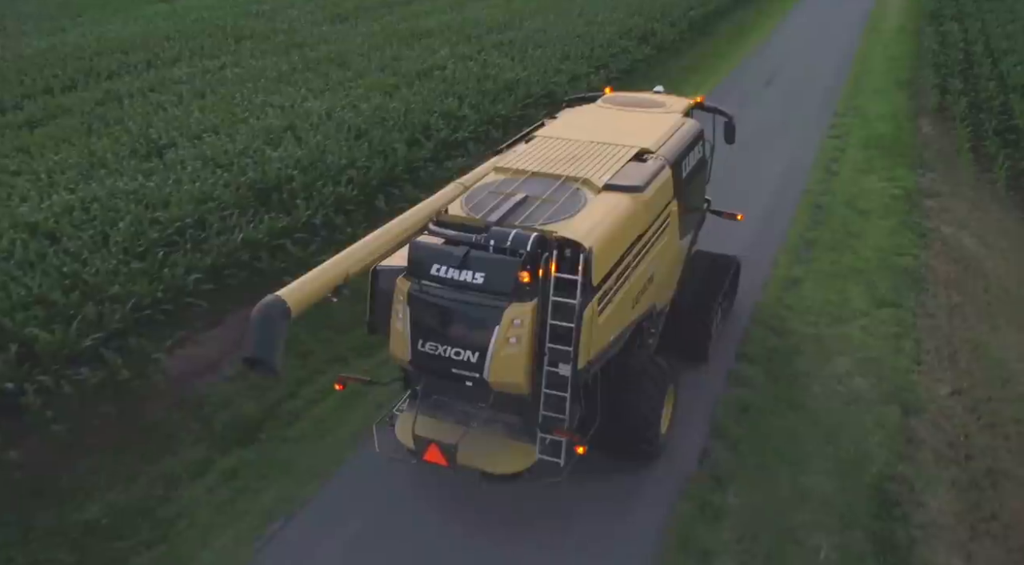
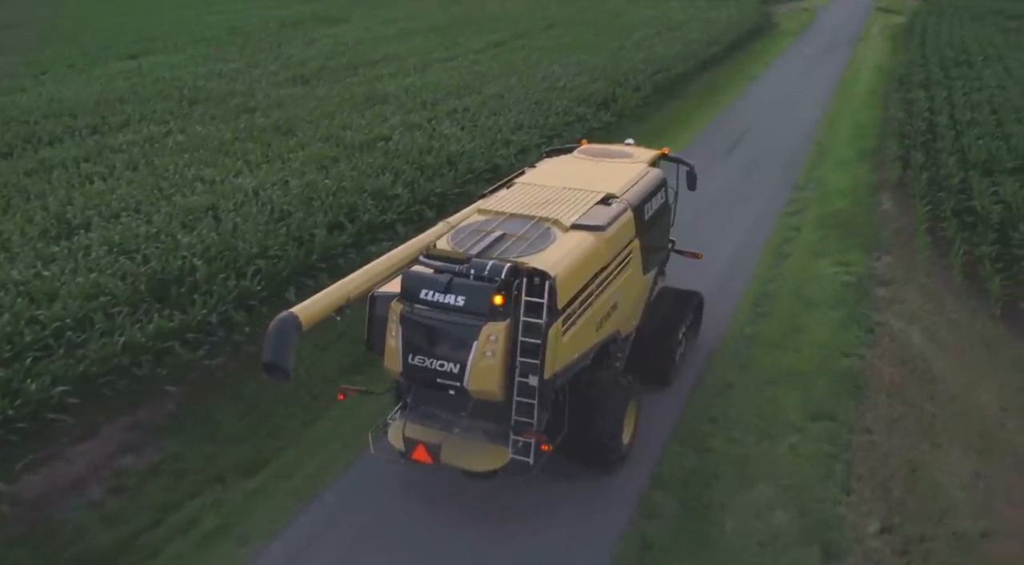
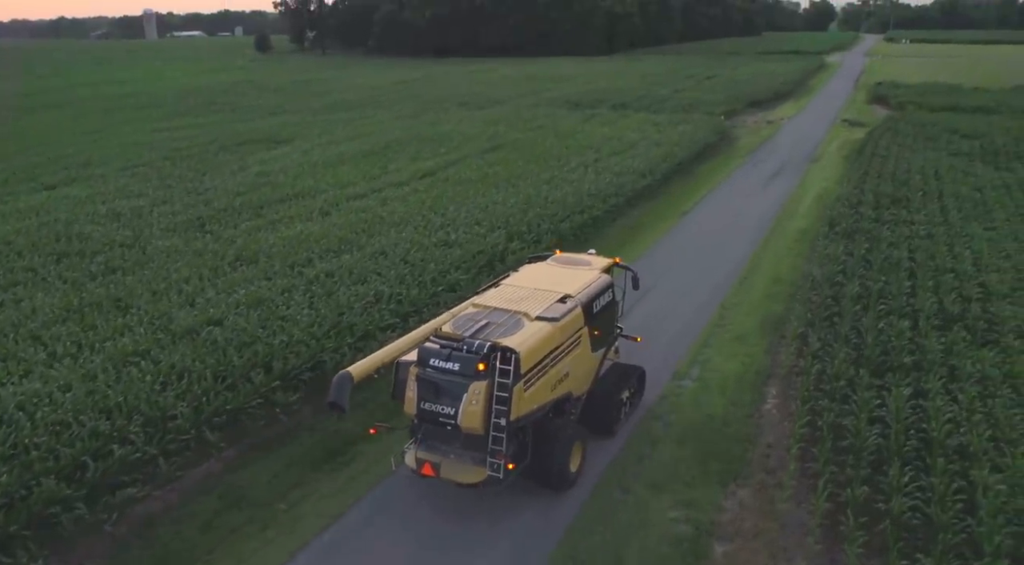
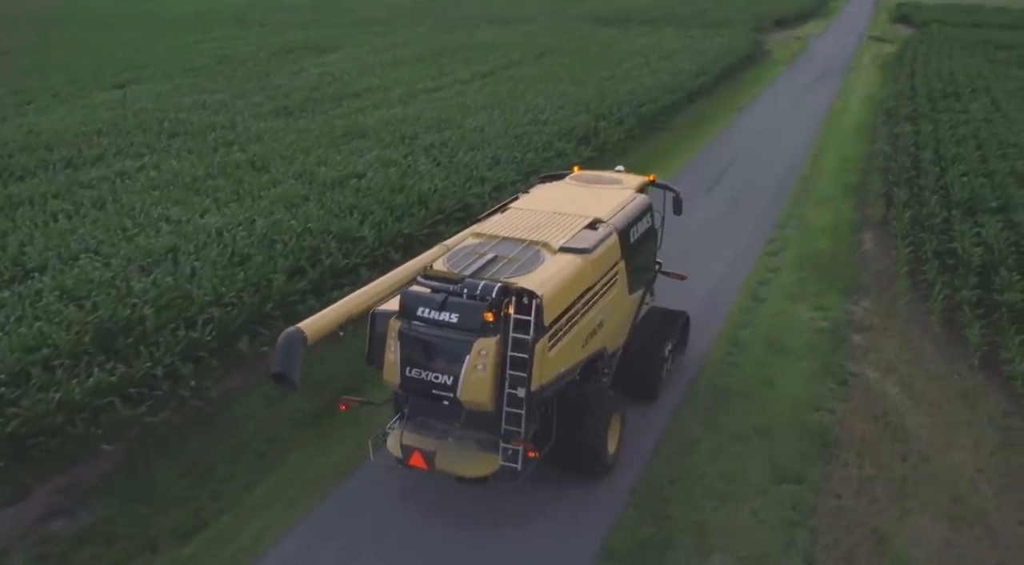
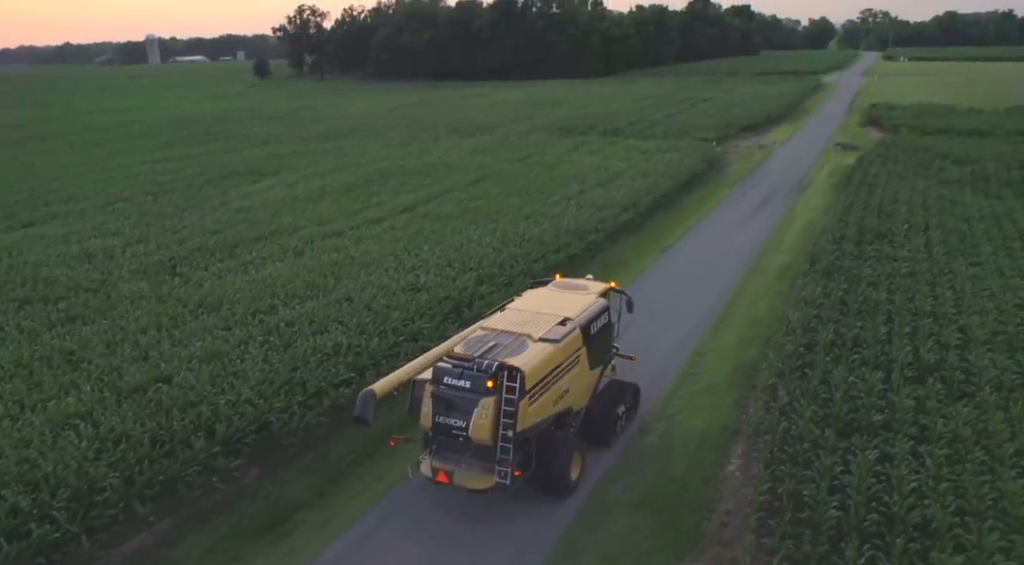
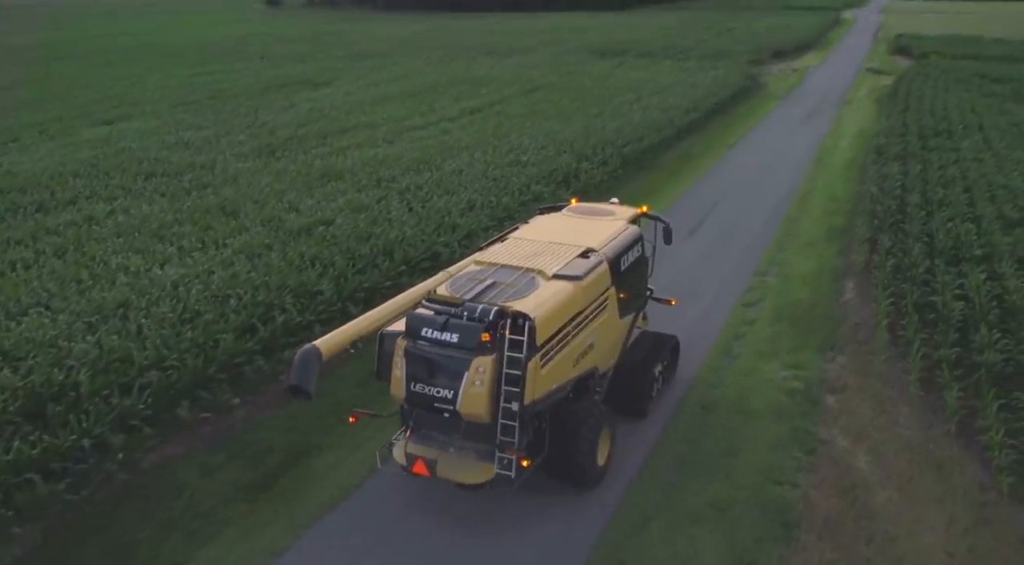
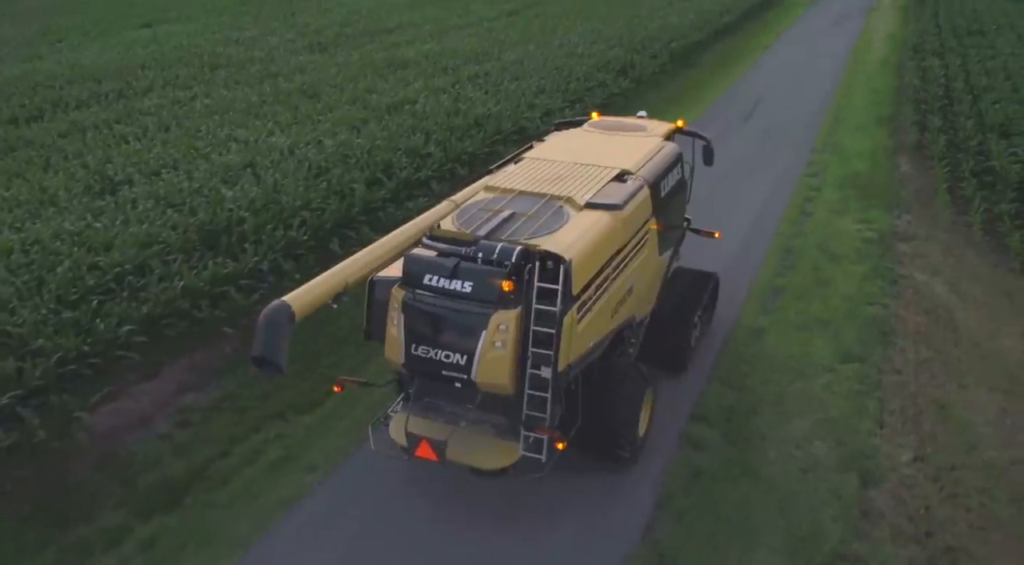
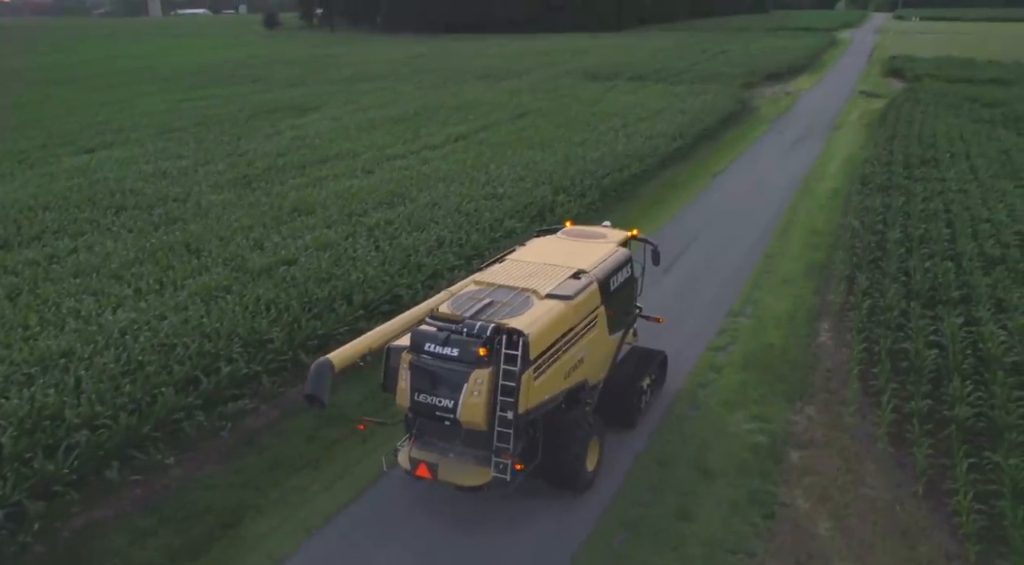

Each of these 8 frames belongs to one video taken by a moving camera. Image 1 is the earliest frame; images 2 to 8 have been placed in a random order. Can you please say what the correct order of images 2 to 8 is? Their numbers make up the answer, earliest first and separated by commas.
7, 2, 4, 6, 8, 3, 5
